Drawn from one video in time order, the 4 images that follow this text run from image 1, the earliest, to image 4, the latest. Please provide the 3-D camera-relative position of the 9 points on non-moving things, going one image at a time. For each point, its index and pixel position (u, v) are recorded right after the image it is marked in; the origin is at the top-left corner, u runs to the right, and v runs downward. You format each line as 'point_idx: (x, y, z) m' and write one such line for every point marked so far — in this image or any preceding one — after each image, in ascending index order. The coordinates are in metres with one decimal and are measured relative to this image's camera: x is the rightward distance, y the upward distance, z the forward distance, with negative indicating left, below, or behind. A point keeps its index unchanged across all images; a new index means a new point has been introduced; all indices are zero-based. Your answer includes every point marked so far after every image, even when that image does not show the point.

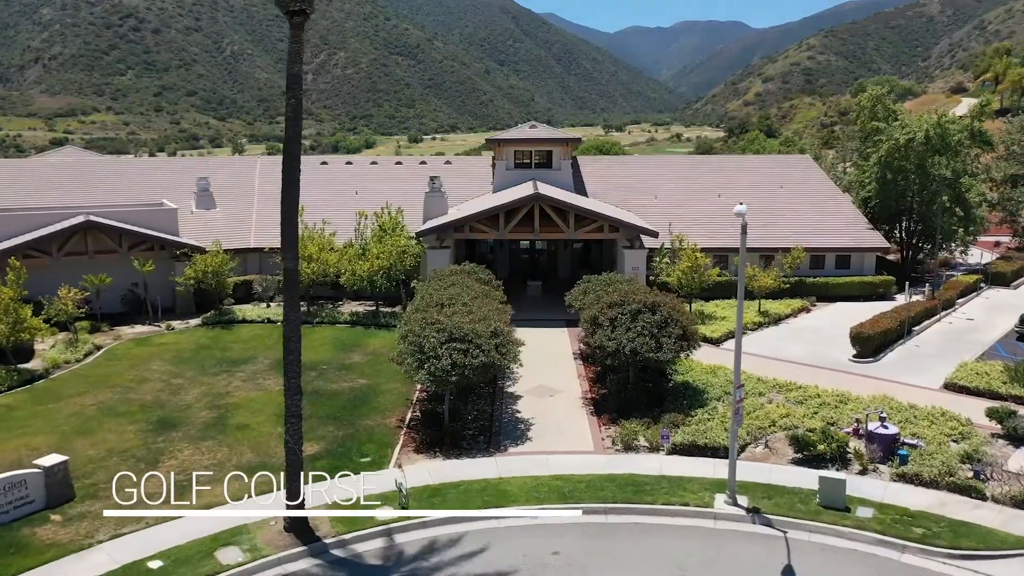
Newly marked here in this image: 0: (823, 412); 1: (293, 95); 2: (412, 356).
0: (+7.0, -2.8, +19.4) m
1: (-3.5, +3.1, +13.6) m
2: (-2.1, -1.5, +18.3) m
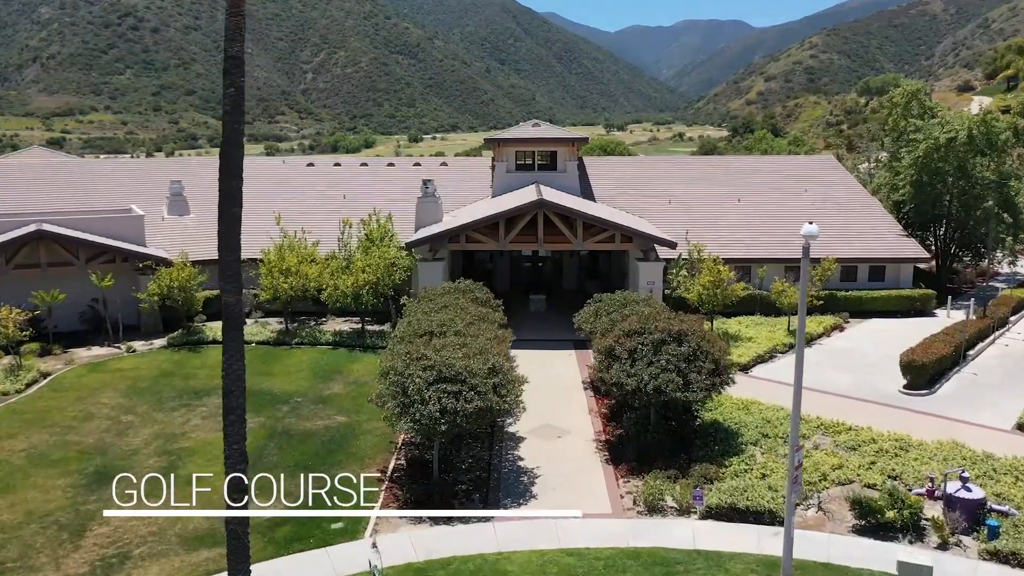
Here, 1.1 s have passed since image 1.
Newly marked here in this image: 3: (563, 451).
0: (+7.1, -3.3, +16.4) m
1: (-3.5, +2.5, +10.6) m
2: (-2.1, -2.0, +15.2) m
3: (+1.1, -3.4, +18.0) m
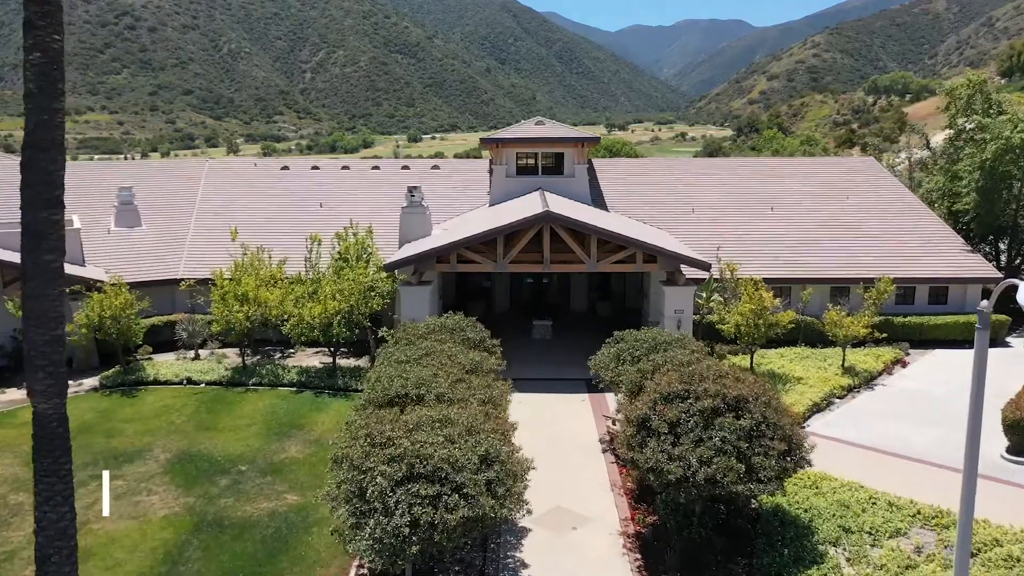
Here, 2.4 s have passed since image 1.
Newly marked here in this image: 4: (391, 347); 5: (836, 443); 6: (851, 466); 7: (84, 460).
0: (+7.1, -4.0, +12.0) m
1: (-3.5, +1.8, +6.2) m
2: (-2.1, -2.7, +10.9) m
3: (+1.1, -4.1, +13.6) m
4: (-2.4, -1.1, +16.7) m
5: (+6.7, -3.2, +17.9) m
6: (+6.4, -3.4, +16.6) m
7: (-8.5, -3.4, +17.1) m
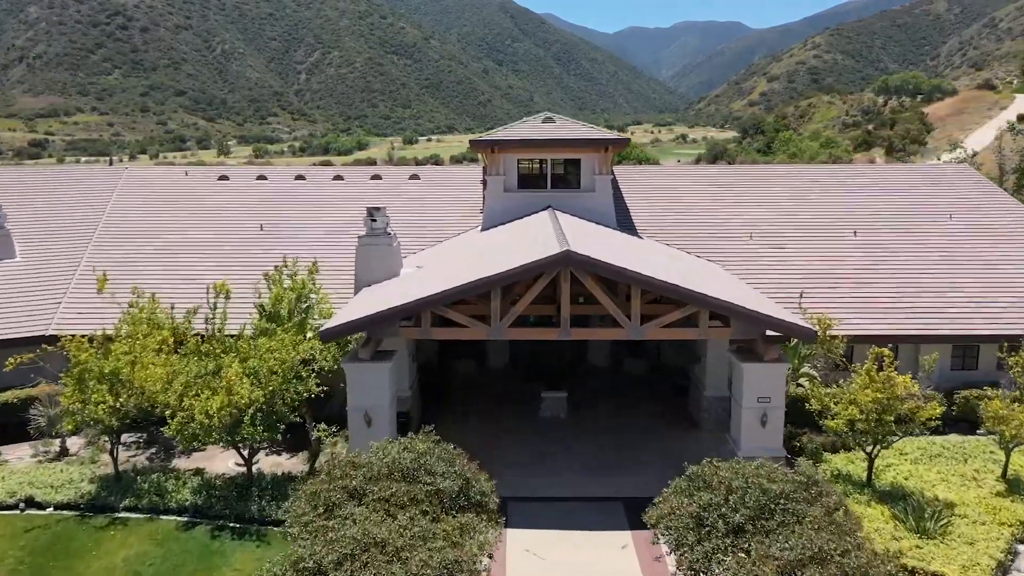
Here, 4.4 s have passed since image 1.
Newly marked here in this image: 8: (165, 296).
0: (+7.1, -5.3, +4.7) m
1: (-3.4, +0.5, -1.1) m
2: (-2.0, -4.0, +3.5) m
3: (+1.1, -5.4, +6.3) m
4: (-2.3, -2.4, +9.4) m
5: (+6.7, -4.5, +10.6) m
6: (+6.5, -4.7, +9.3) m
7: (-8.5, -4.7, +9.7) m
8: (-7.6, -0.1, +19.9) m
